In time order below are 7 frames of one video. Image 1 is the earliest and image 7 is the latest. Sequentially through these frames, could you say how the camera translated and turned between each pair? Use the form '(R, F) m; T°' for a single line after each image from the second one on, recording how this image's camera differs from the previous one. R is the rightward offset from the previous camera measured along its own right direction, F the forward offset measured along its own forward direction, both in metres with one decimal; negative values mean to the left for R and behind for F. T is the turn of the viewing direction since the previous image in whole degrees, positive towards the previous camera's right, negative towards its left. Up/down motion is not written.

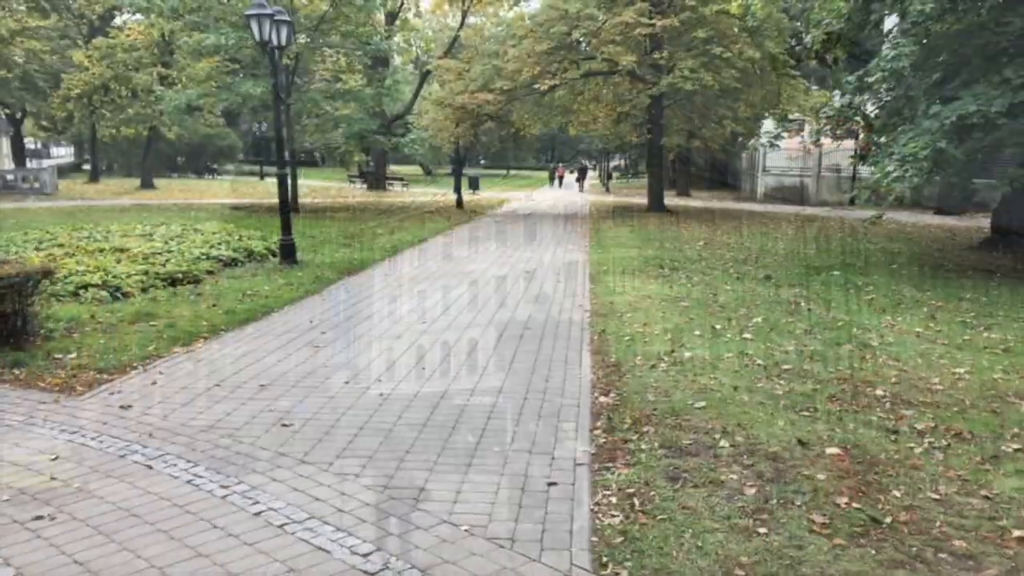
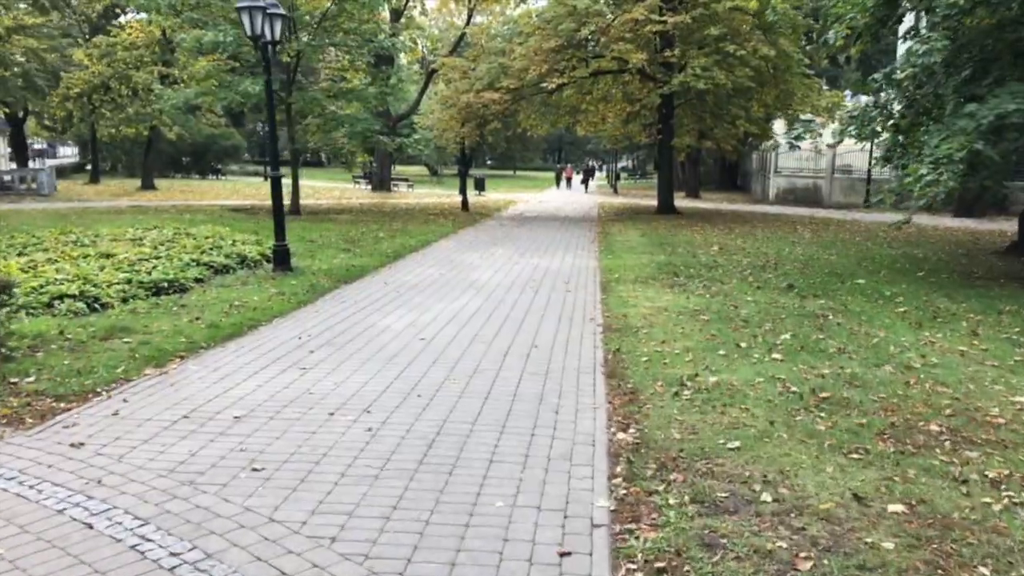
(0.0, +0.7) m; 0°
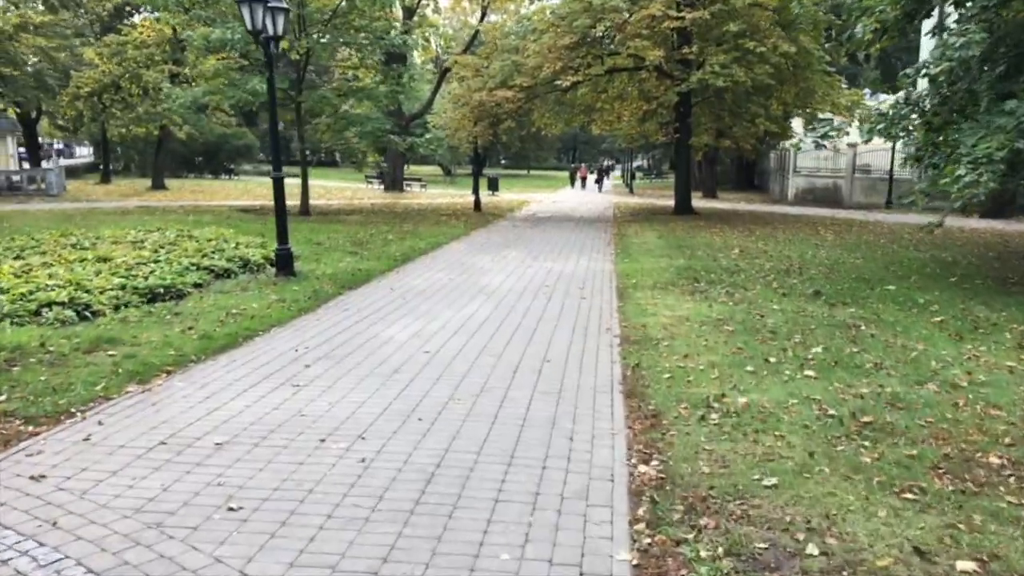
(0.0, +0.5) m; -1°
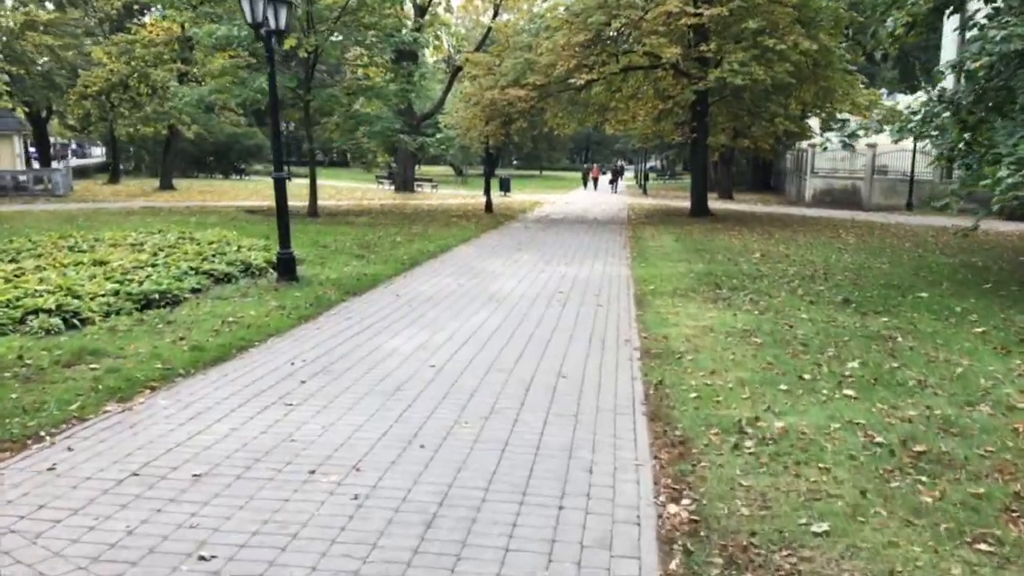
(0.0, +0.5) m; -1°
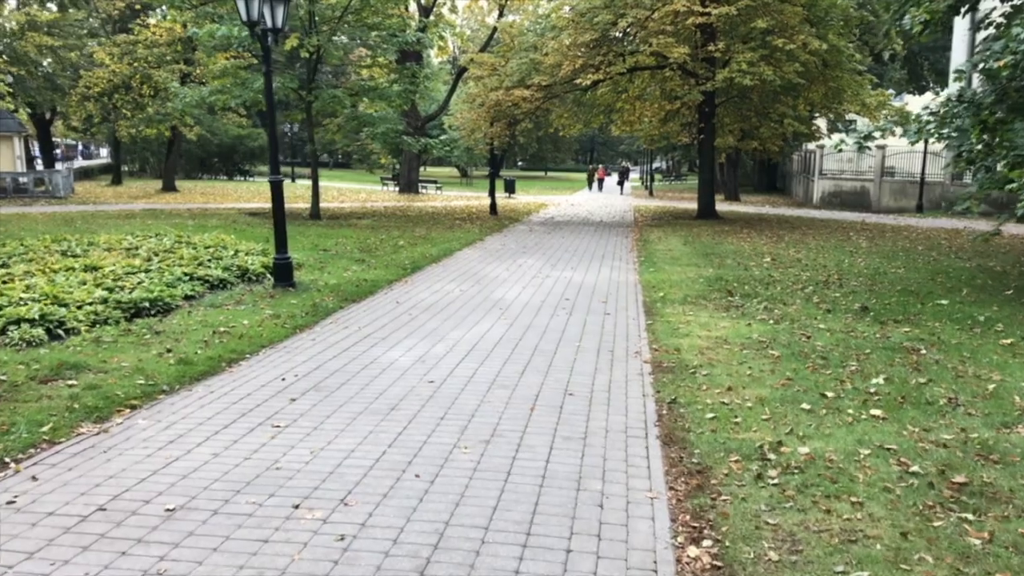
(0.0, +0.4) m; 0°
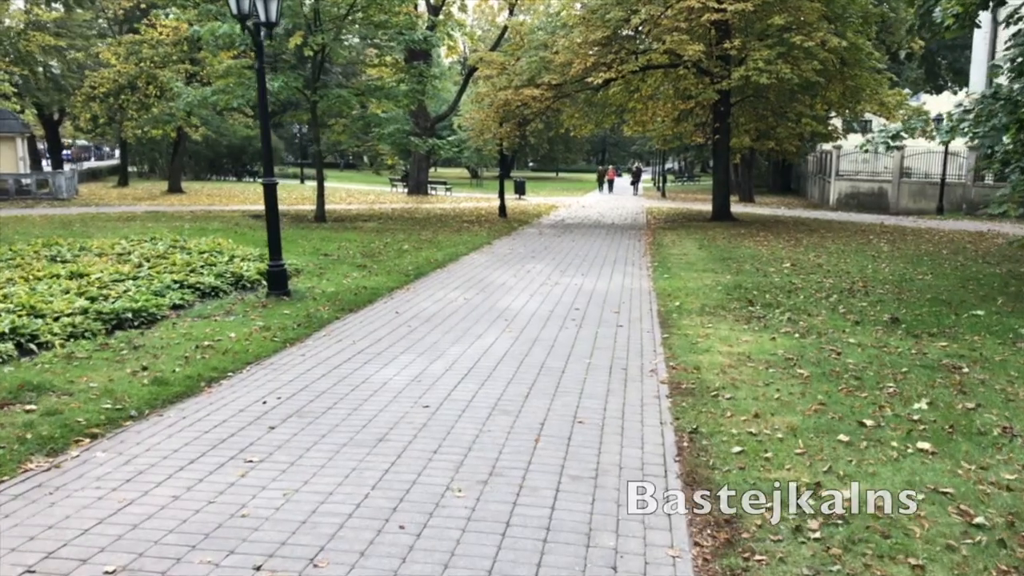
(+0.1, +0.6) m; -1°
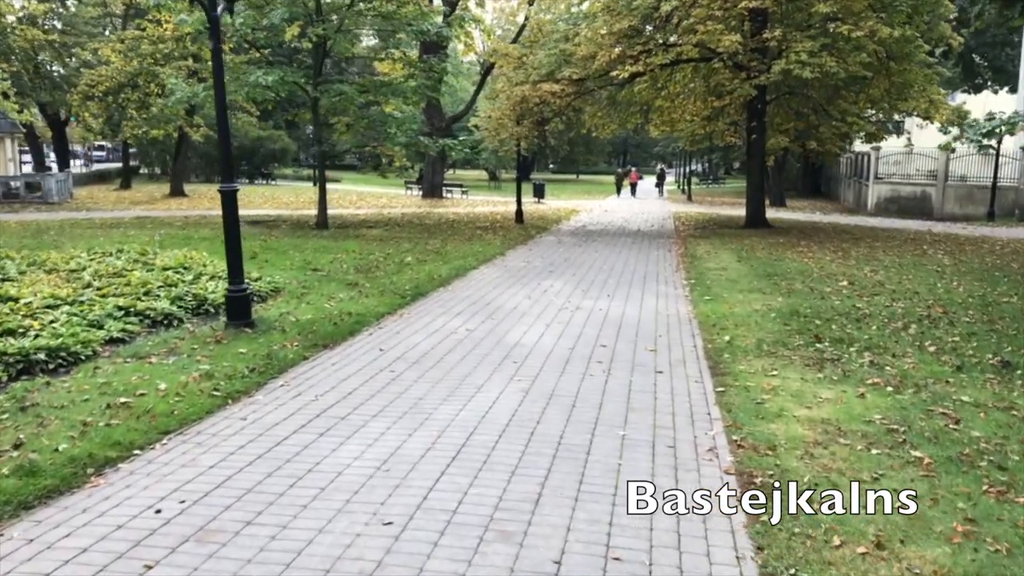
(+0.1, +1.9) m; -1°
